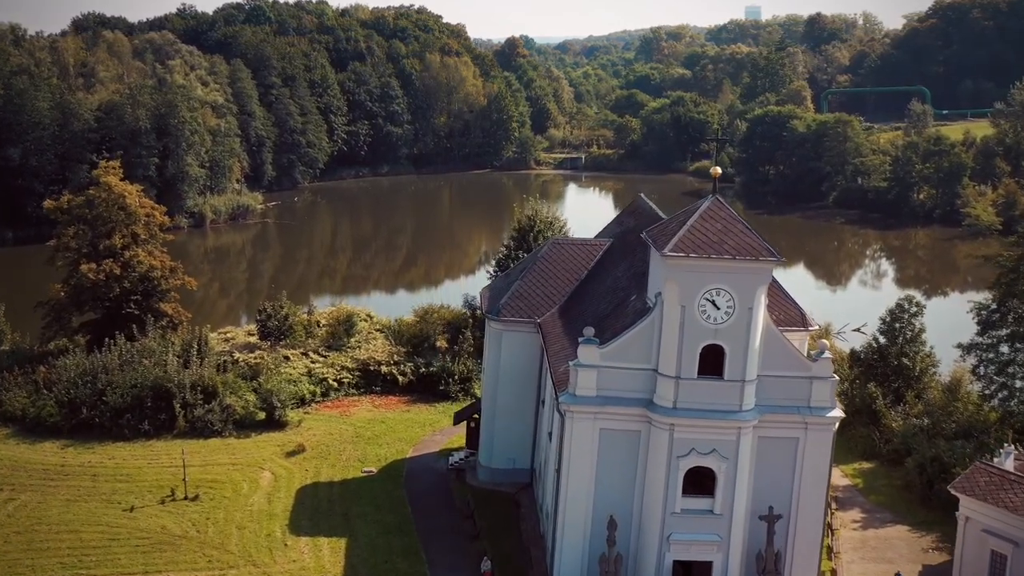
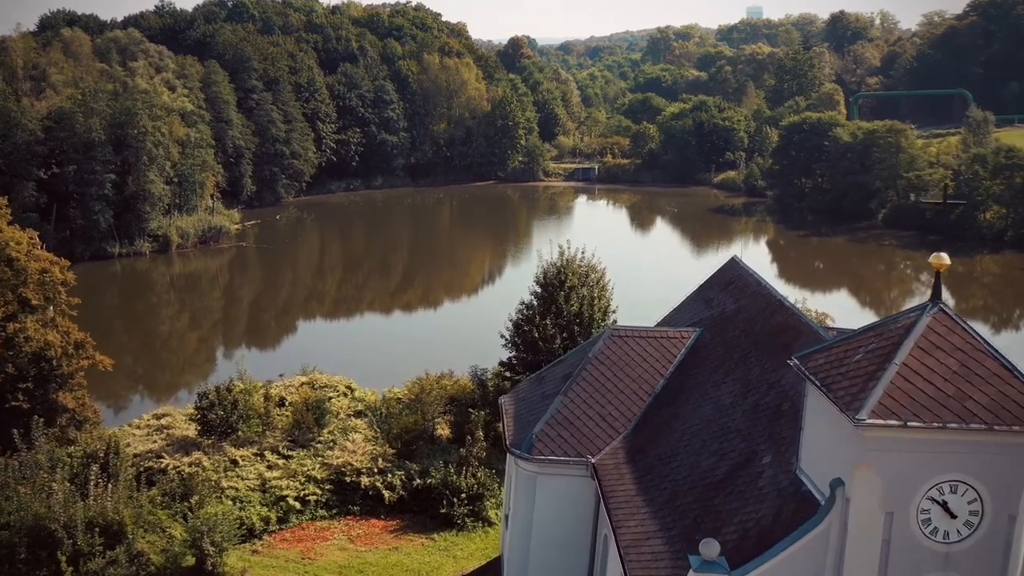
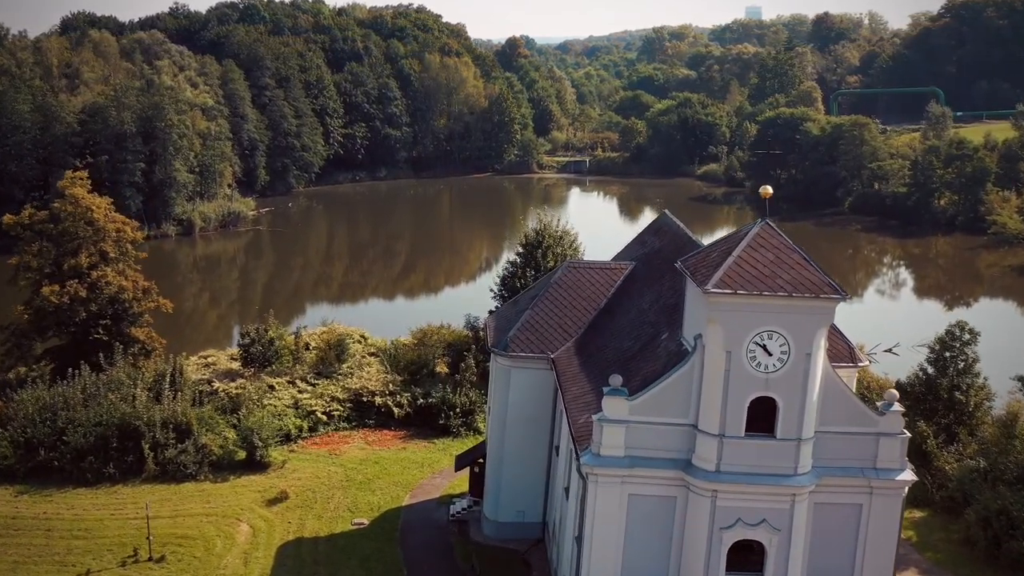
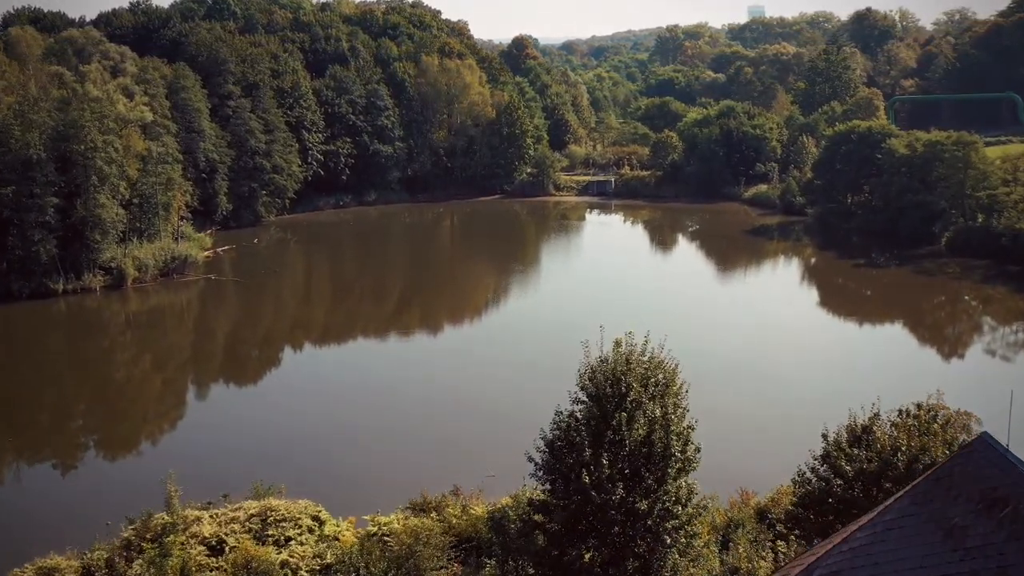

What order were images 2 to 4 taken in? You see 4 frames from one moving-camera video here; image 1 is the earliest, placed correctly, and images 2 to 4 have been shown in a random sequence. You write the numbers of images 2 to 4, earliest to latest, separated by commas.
3, 2, 4
